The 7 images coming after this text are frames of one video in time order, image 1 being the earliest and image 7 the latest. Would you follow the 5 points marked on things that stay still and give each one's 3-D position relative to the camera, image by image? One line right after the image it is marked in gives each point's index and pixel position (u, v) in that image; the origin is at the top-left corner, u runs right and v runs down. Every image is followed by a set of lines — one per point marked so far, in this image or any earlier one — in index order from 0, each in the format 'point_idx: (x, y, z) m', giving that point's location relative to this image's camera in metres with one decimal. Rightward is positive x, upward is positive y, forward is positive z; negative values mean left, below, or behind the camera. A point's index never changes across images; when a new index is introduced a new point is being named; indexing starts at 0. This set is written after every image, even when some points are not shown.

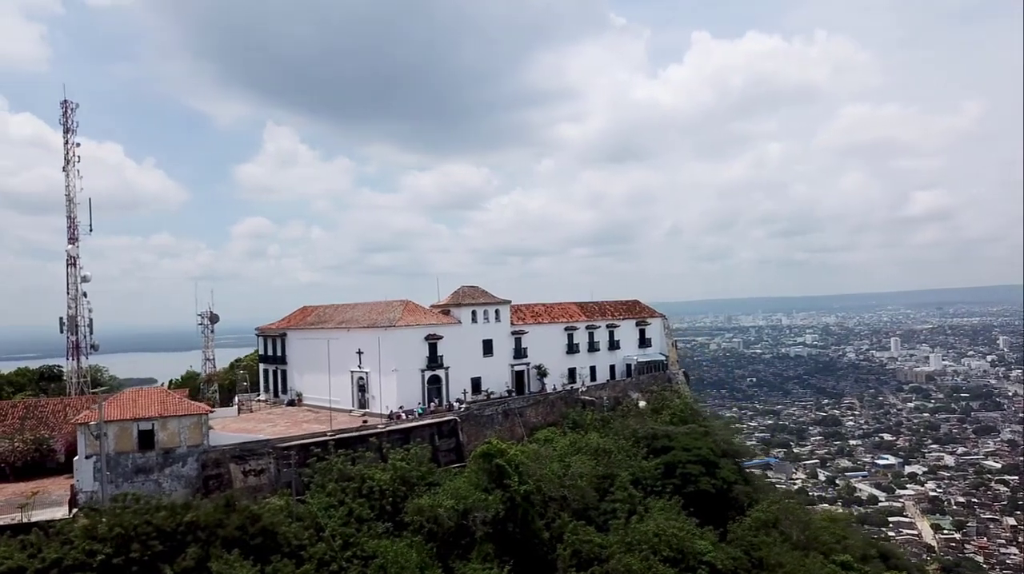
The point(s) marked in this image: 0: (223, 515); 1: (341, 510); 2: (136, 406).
0: (-6.4, -4.9, +17.8) m
1: (-4.0, -5.2, +19.0) m
2: (-9.0, -2.8, +19.6) m
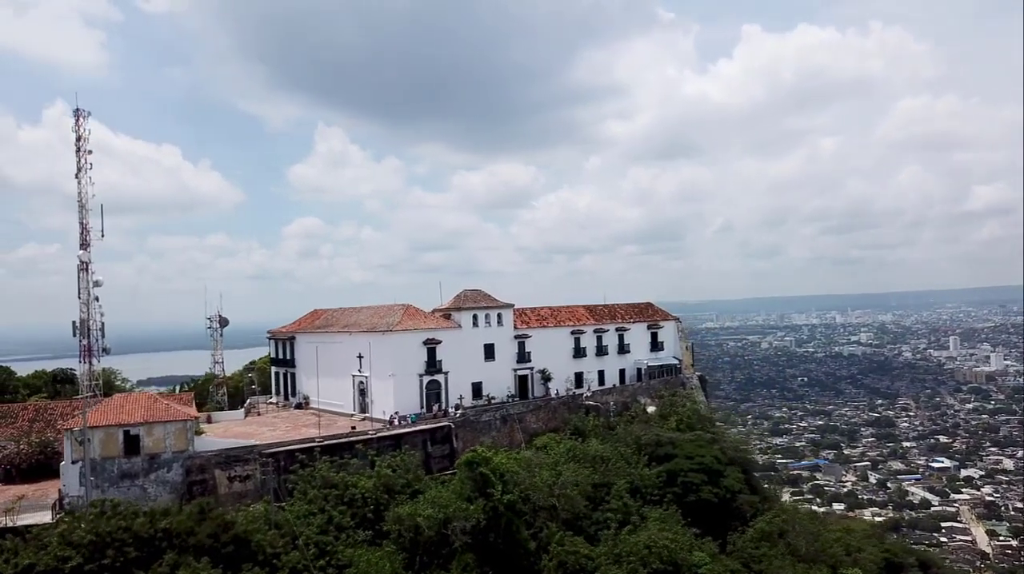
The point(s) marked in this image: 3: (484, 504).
0: (-6.9, -5.1, +17.9) m
1: (-4.4, -5.3, +18.9) m
2: (-9.4, -3.0, +19.8) m
3: (-0.7, -5.2, +19.8) m
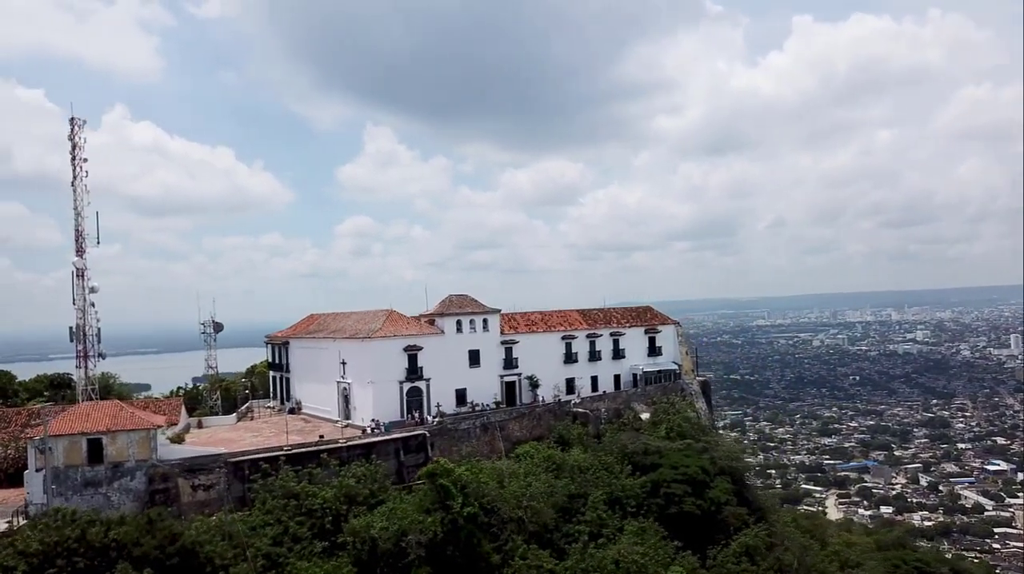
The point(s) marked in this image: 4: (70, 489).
0: (-7.9, -5.3, +17.9) m
1: (-5.4, -5.5, +18.8) m
2: (-10.4, -3.2, +20.0) m
3: (-1.6, -5.4, +19.4) m
4: (-10.5, -4.8, +19.5) m
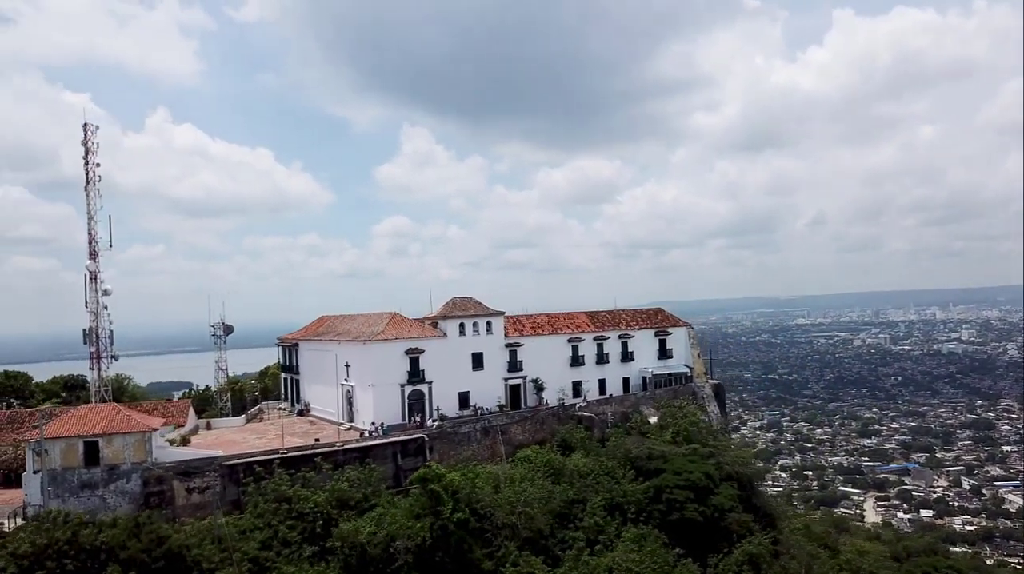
0: (-8.2, -5.4, +18.0) m
1: (-5.7, -5.6, +18.8) m
2: (-10.5, -3.3, +20.2) m
3: (-1.9, -5.5, +19.3) m
4: (-10.7, -4.9, +19.8) m
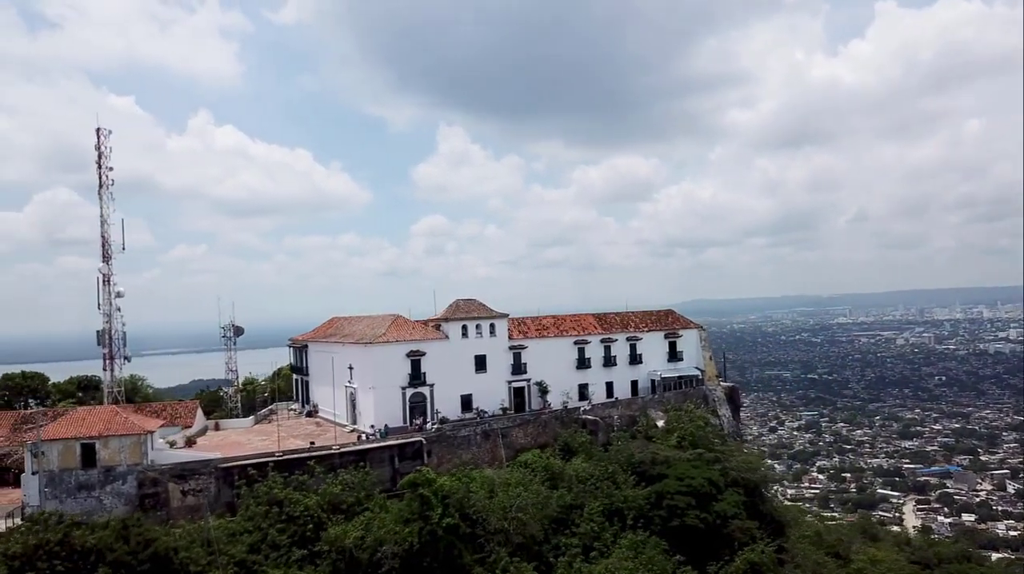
0: (-8.5, -5.5, +18.2) m
1: (-6.0, -5.7, +18.9) m
2: (-10.7, -3.4, +20.5) m
3: (-2.1, -5.6, +19.2) m
4: (-10.9, -5.0, +20.0) m
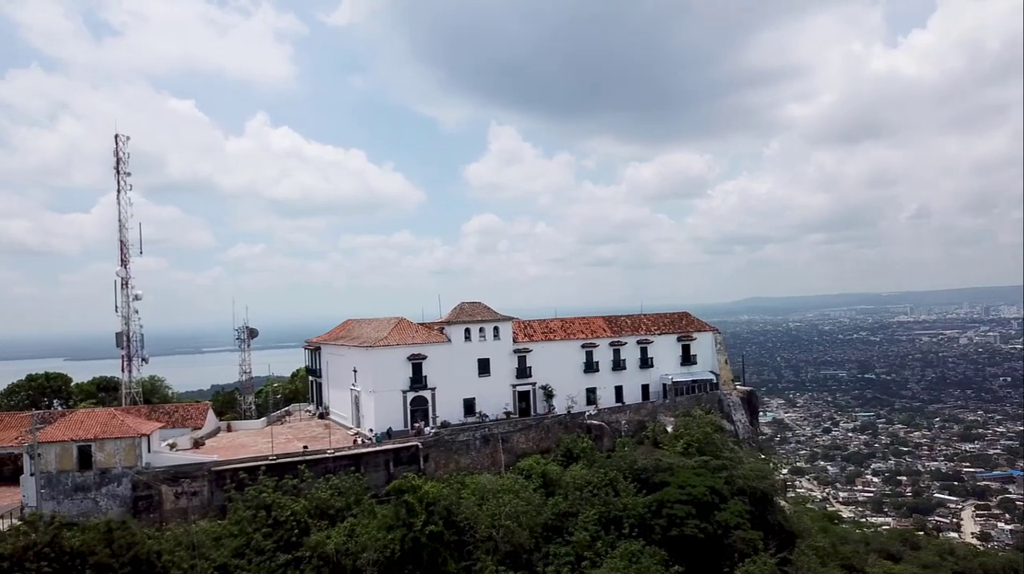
0: (-8.9, -5.7, +18.5) m
1: (-6.3, -5.9, +19.0) m
2: (-11.0, -3.6, +20.9) m
3: (-2.5, -5.7, +19.0) m
4: (-11.2, -5.1, +20.4) m
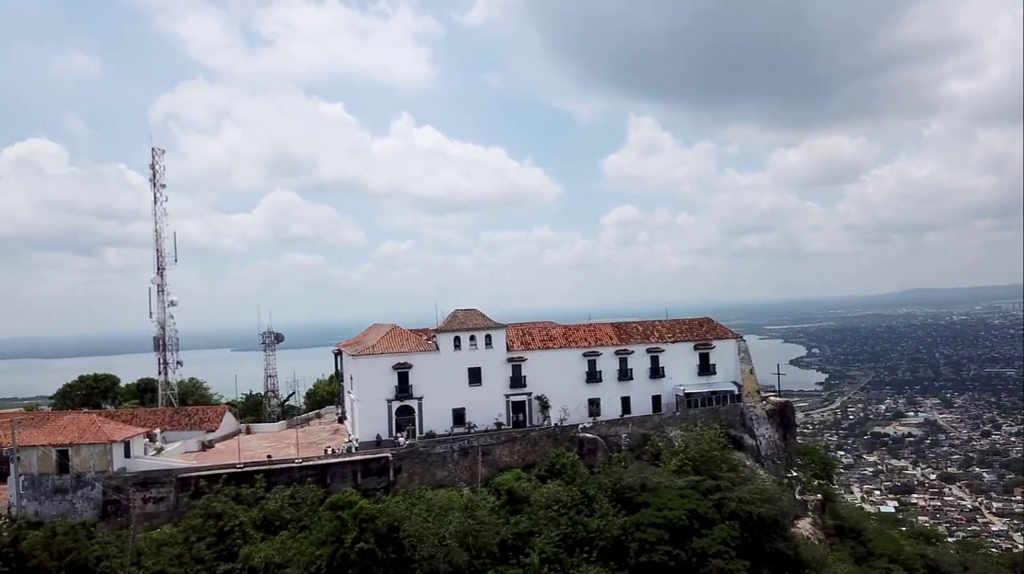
0: (-10.5, -6.0, +19.3) m
1: (-7.9, -6.2, +19.4) m
2: (-12.2, -3.9, +22.1) m
3: (-4.0, -6.0, +18.8) m
4: (-12.4, -5.5, +21.6) m
